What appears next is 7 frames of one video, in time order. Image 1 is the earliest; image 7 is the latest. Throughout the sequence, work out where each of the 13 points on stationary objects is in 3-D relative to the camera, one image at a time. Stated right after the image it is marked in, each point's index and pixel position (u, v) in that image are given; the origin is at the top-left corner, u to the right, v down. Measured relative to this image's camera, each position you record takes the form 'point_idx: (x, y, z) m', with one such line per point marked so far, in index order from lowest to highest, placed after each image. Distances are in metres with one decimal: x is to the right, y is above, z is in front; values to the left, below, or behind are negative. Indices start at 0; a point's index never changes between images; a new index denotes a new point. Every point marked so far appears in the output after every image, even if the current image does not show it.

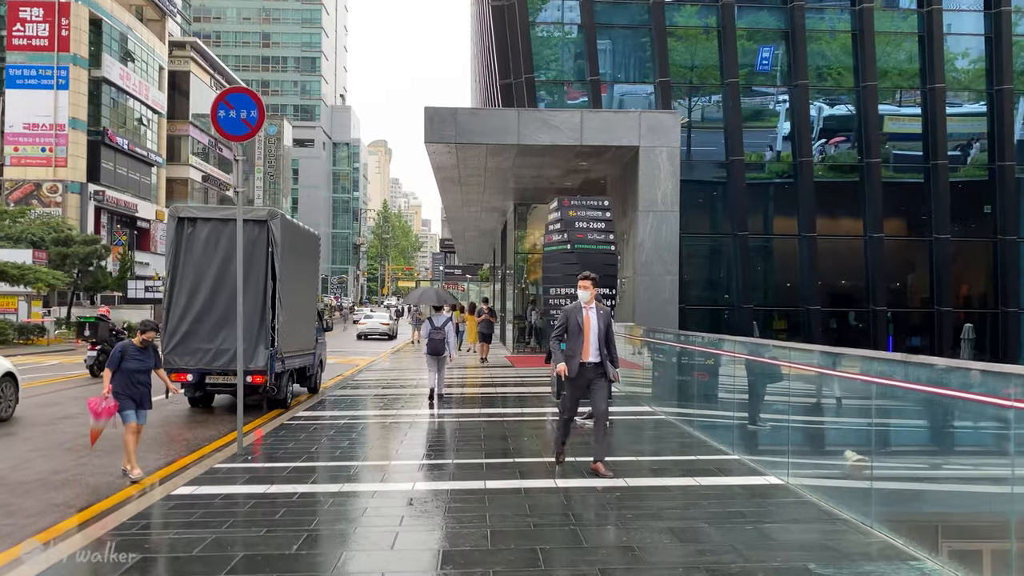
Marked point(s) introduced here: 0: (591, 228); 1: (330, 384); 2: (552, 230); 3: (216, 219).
0: (+1.1, +0.9, +12.4) m
1: (-3.6, -1.9, +16.9) m
2: (+0.6, +0.9, +12.9) m
3: (-4.2, +1.0, +12.2) m
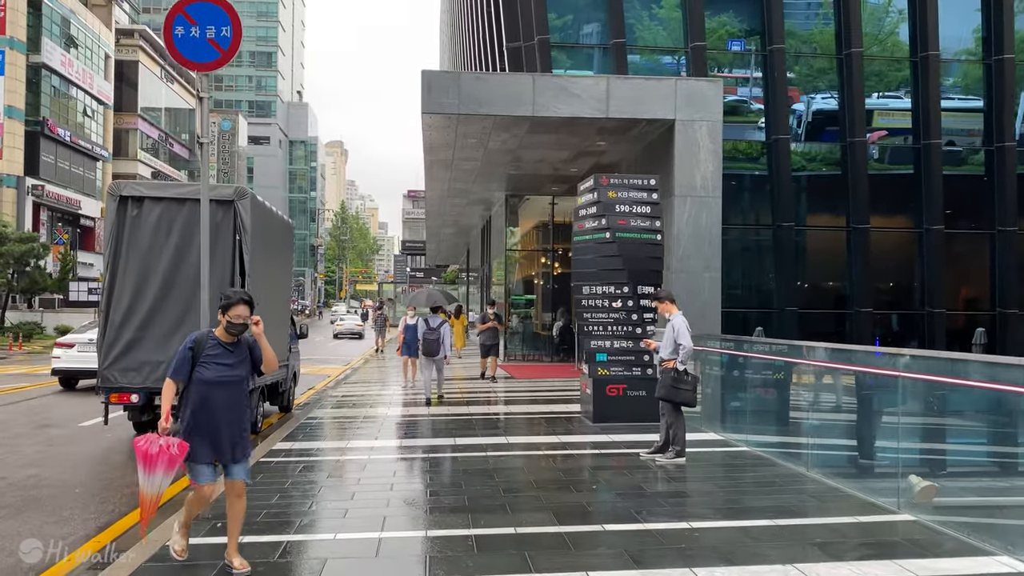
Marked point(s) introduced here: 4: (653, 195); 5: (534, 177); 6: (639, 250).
0: (+1.4, +0.9, +10.2) m
1: (-3.5, -1.9, +14.4) m
2: (+0.9, +0.9, +10.6) m
3: (-3.8, +1.0, +9.7) m
4: (+1.7, +1.1, +10.3) m
5: (+0.5, +2.3, +18.0) m
6: (+1.5, +0.4, +10.2) m
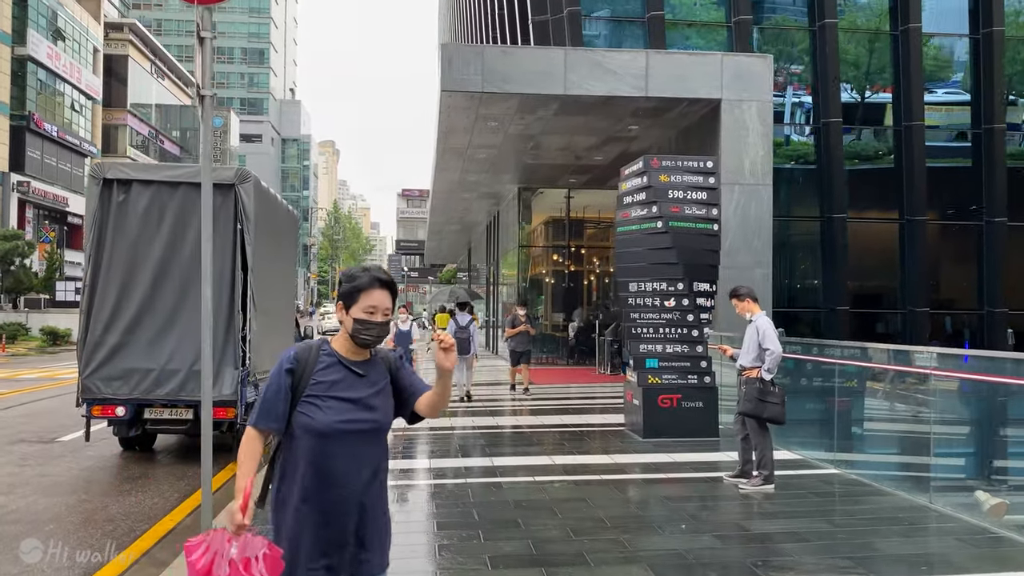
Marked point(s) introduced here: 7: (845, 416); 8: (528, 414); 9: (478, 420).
0: (+1.8, +0.9, +9.0) m
1: (-3.2, -1.9, +13.2) m
2: (+1.3, +0.9, +9.4) m
3: (-3.4, +1.1, +8.5) m
4: (+2.1, +1.1, +9.1) m
5: (+0.8, +2.3, +16.8) m
6: (+1.9, +0.5, +9.0) m
7: (+3.0, -1.2, +7.9) m
8: (+0.2, -1.7, +11.3) m
9: (-0.4, -1.7, +10.8) m
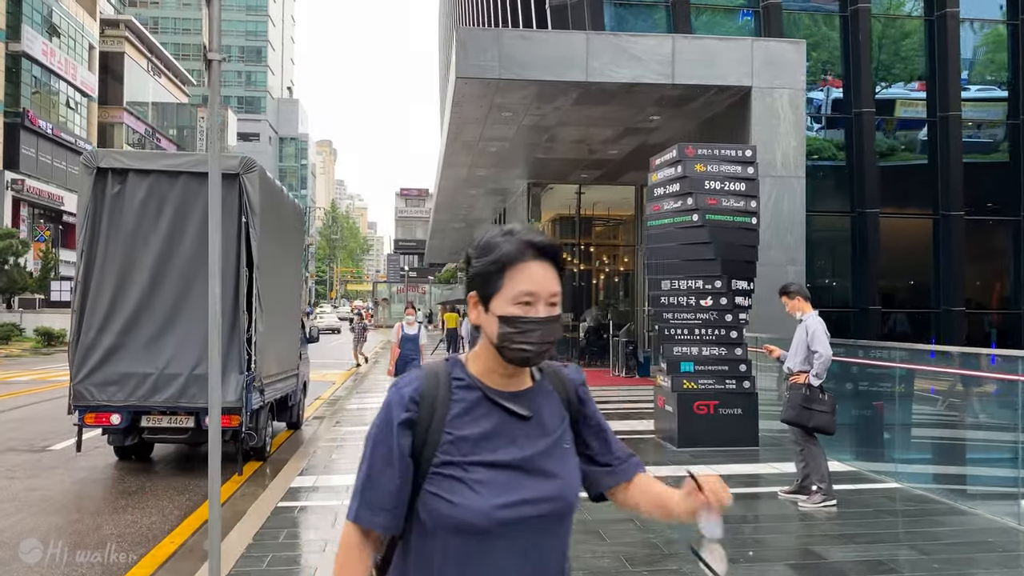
0: (+2.1, +0.9, +8.4) m
1: (-2.9, -1.8, +12.6) m
2: (+1.5, +1.0, +8.8) m
3: (-3.2, +1.1, +7.8) m
4: (+2.3, +1.2, +8.5) m
5: (+1.0, +2.4, +16.2) m
6: (+2.1, +0.5, +8.4) m
7: (+3.2, -1.1, +7.2) m
8: (+0.4, -1.6, +10.6) m
9: (-0.2, -1.6, +10.2) m
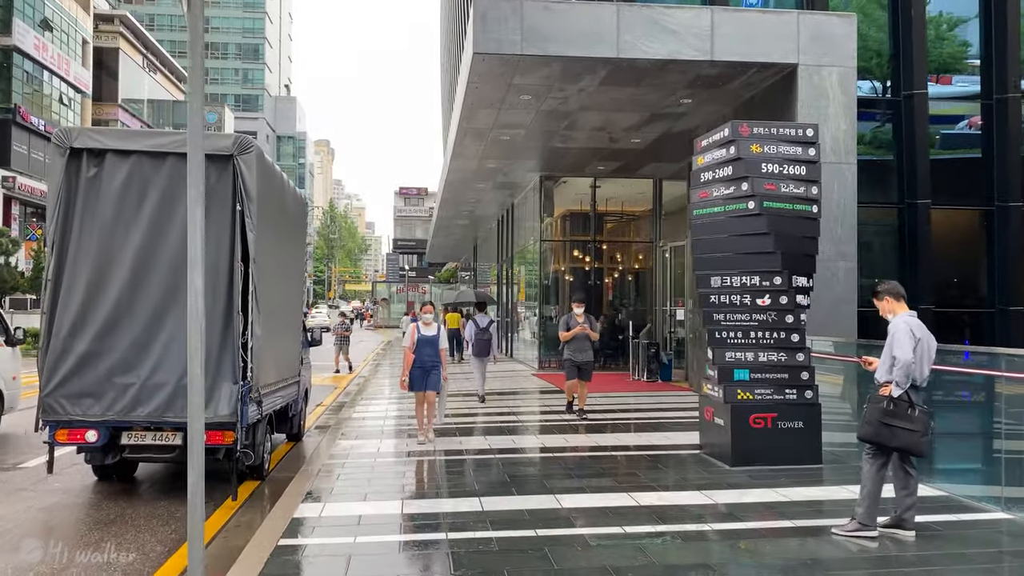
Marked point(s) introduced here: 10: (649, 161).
0: (+2.3, +1.0, +7.4) m
1: (-2.7, -1.8, +11.6) m
2: (+1.8, +1.0, +7.8) m
3: (-2.9, +1.1, +6.8) m
4: (+2.6, +1.2, +7.5) m
5: (+1.3, +2.4, +15.2) m
6: (+2.4, +0.5, +7.4) m
7: (+3.5, -1.1, +6.3) m
8: (+0.7, -1.6, +9.7) m
9: (+0.1, -1.6, +9.2) m
10: (+2.5, +2.3, +15.9) m
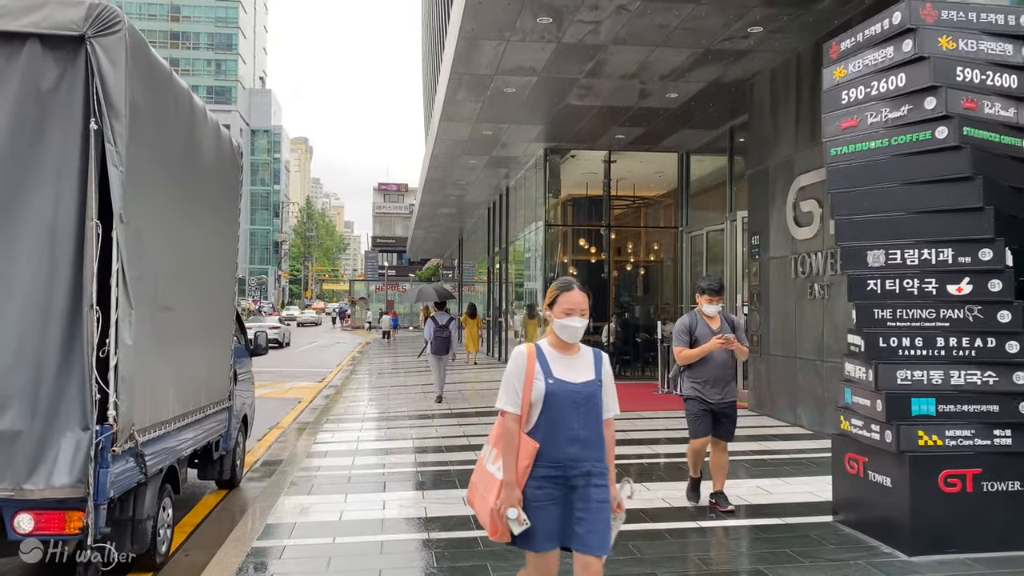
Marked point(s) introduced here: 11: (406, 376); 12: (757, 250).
0: (+2.5, +1.1, +4.6) m
1: (-2.6, -1.7, +8.7) m
2: (+2.0, +1.1, +5.0) m
3: (-2.7, +1.2, +3.9) m
4: (+2.8, +1.3, +4.7) m
5: (+1.3, +2.5, +12.4) m
6: (+2.6, +0.6, +4.6) m
7: (+3.8, -1.0, +3.5) m
8: (+0.9, -1.5, +6.8) m
9: (+0.2, -1.5, +6.4) m
10: (+2.5, +2.4, +13.1) m
11: (-2.2, -1.9, +18.3) m
12: (+2.9, +0.5, +10.3) m
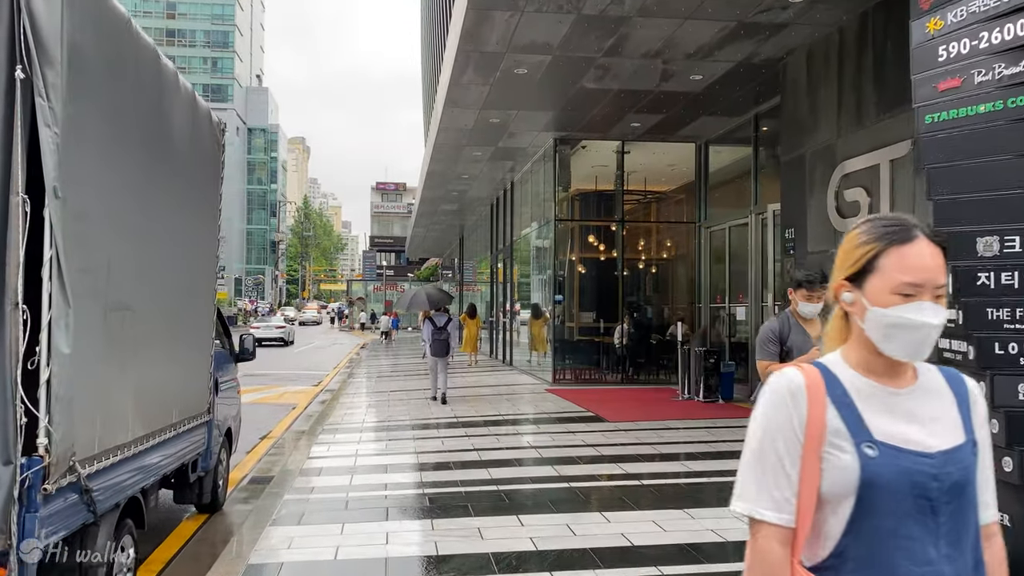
0: (+2.7, +1.1, +3.8) m
1: (-2.4, -1.7, +7.8) m
2: (+2.1, +1.1, +4.2) m
3: (-2.5, +1.2, +3.1) m
4: (+3.0, +1.3, +3.9) m
5: (+1.4, +2.5, +11.6) m
6: (+2.8, +0.7, +3.7) m
7: (+3.9, -1.0, +2.7) m
8: (+1.0, -1.5, +6.0) m
9: (+0.4, -1.5, +5.5) m
10: (+2.7, +2.5, +12.3) m
11: (-2.1, -1.9, +17.4) m
12: (+3.0, +0.5, +9.4) m
